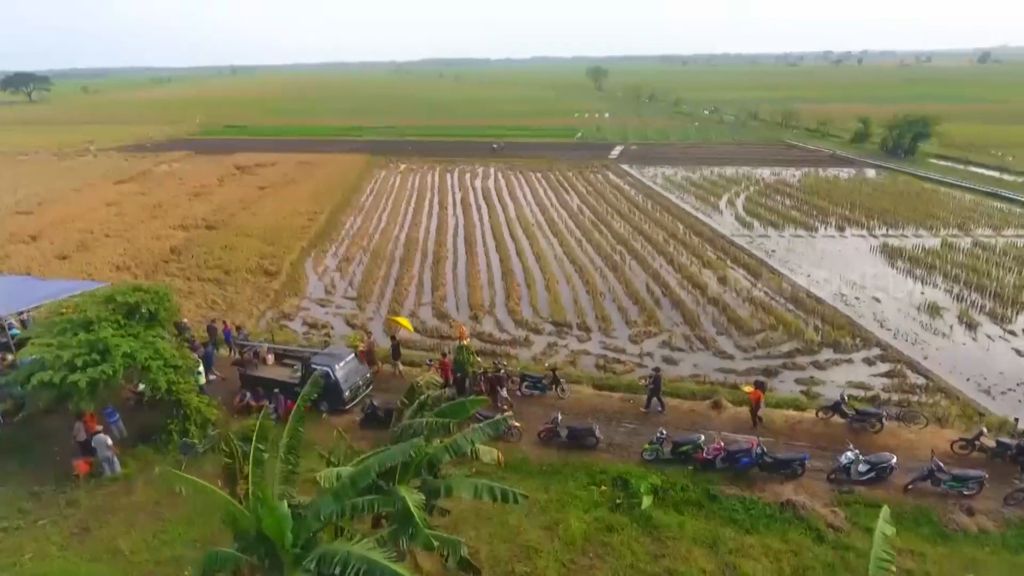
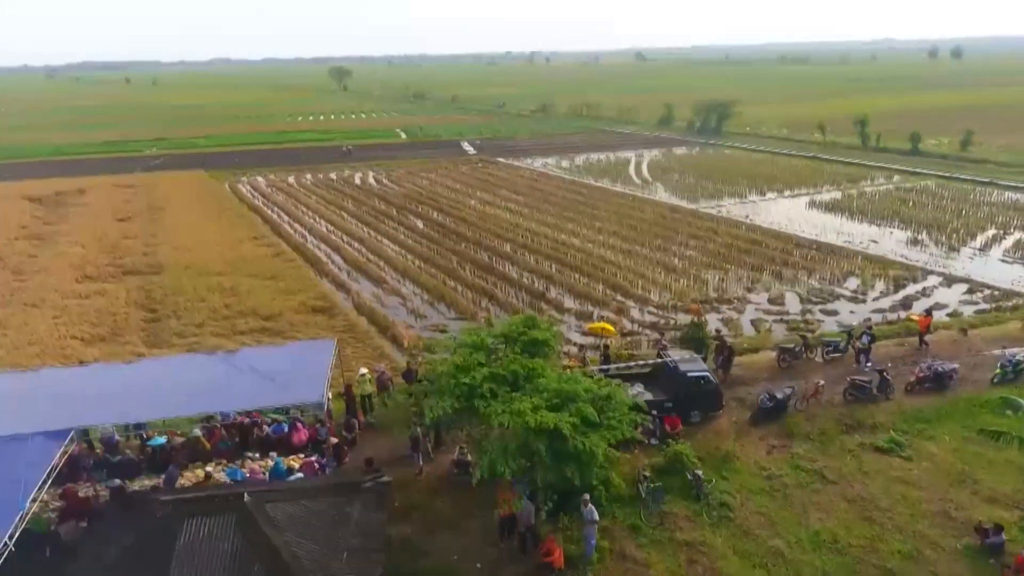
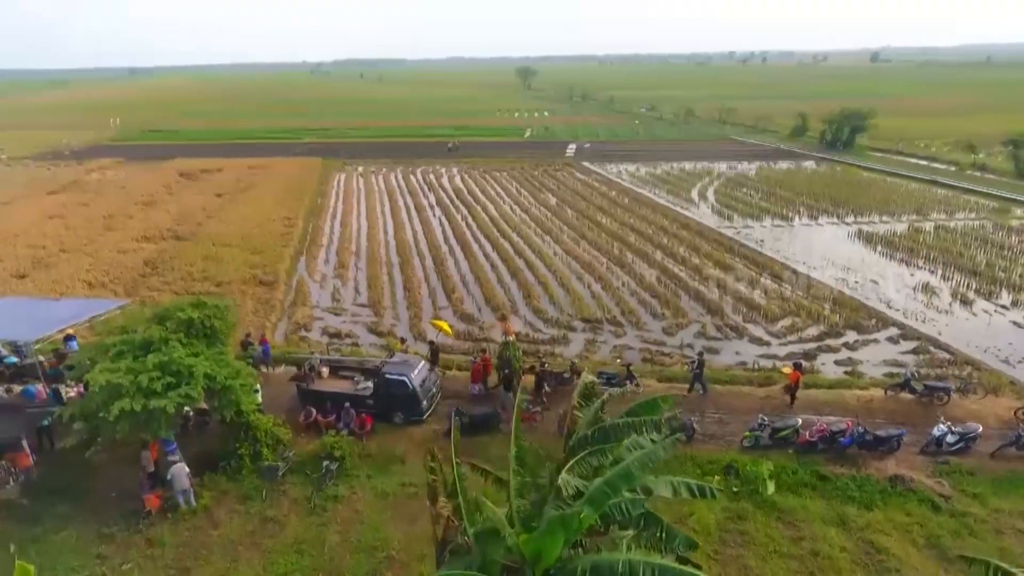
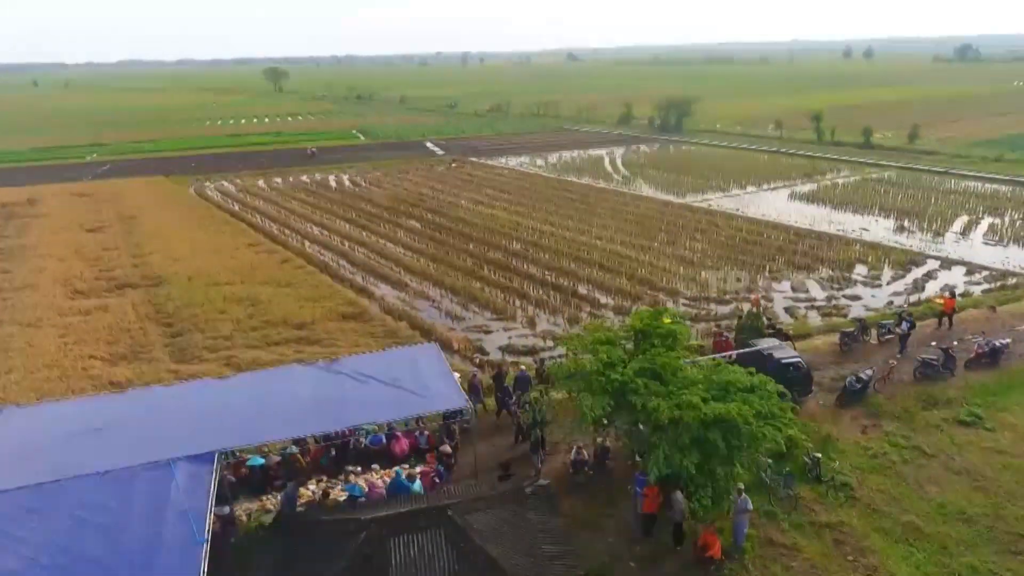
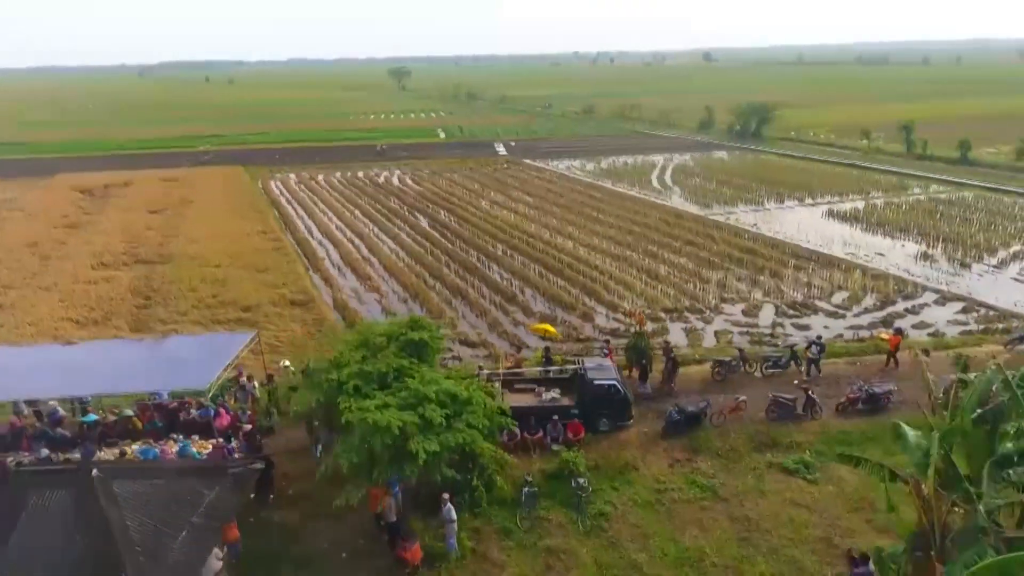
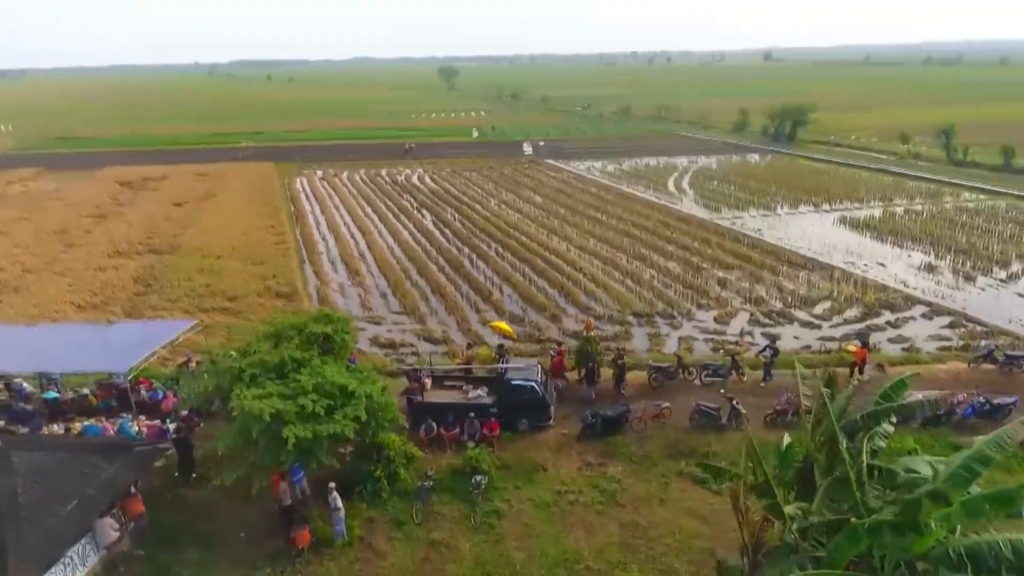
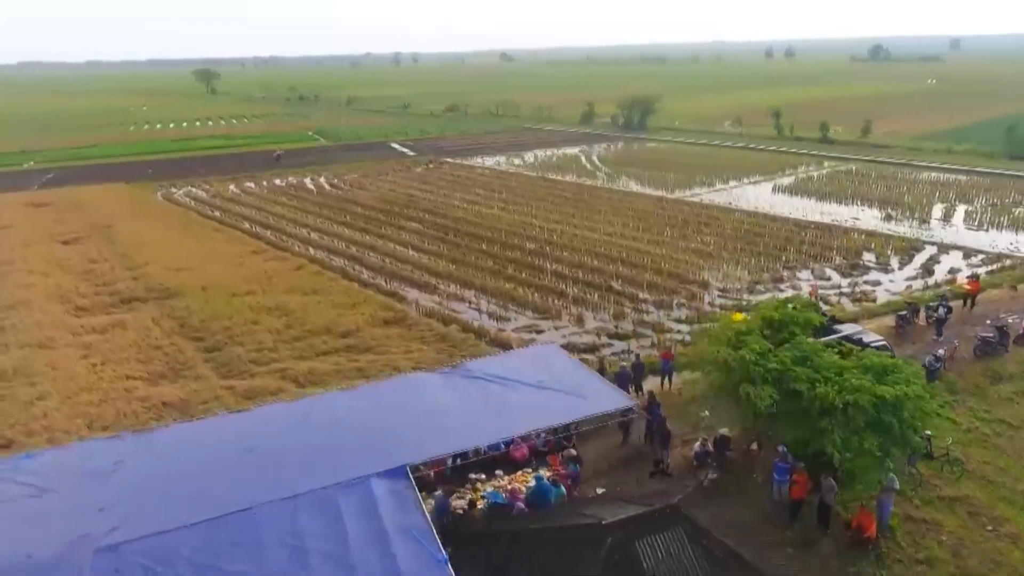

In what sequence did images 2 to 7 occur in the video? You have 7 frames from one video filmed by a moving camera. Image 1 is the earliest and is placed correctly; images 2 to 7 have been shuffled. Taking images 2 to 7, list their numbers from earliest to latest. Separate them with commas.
3, 6, 5, 2, 4, 7
